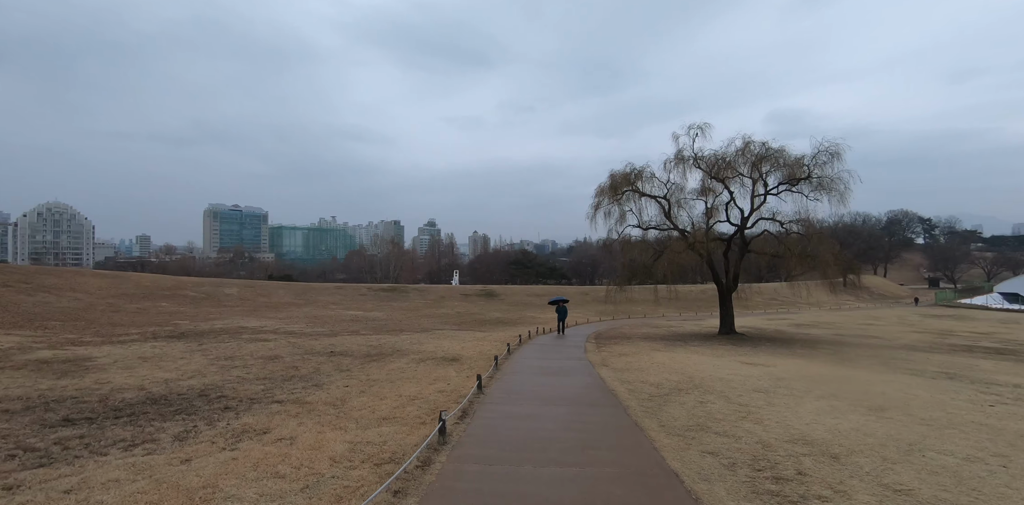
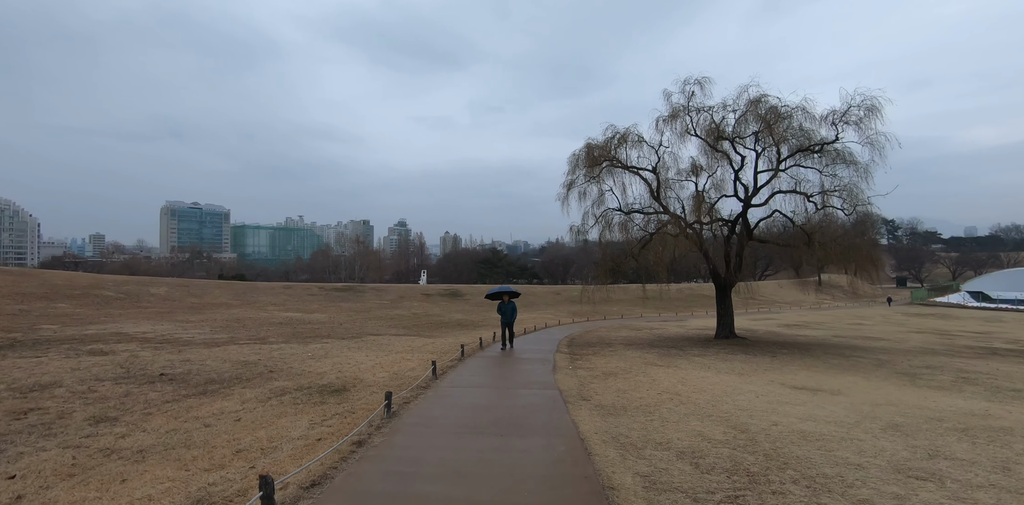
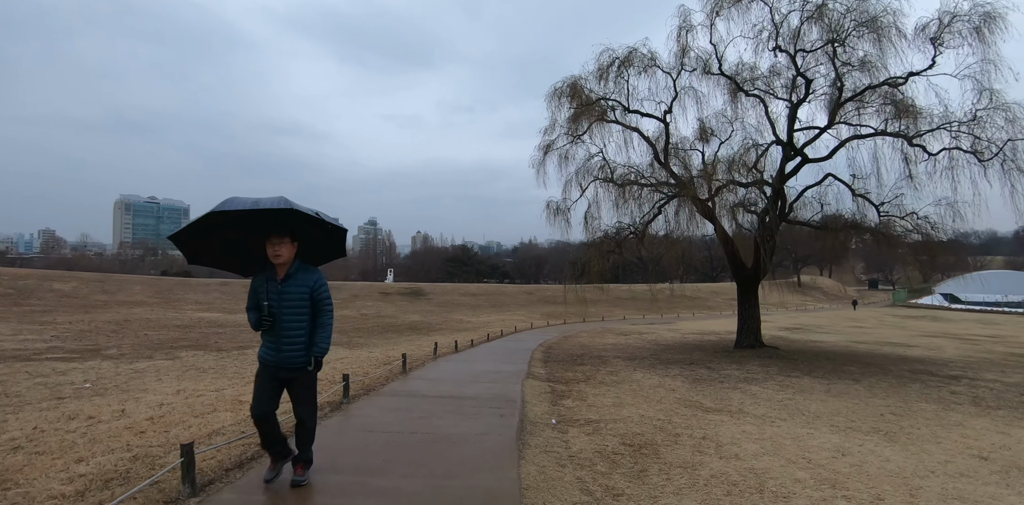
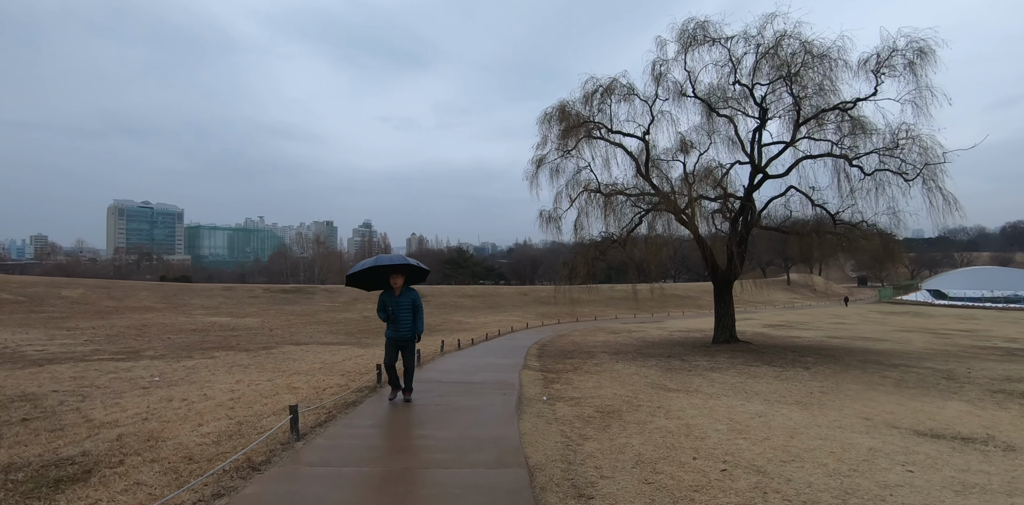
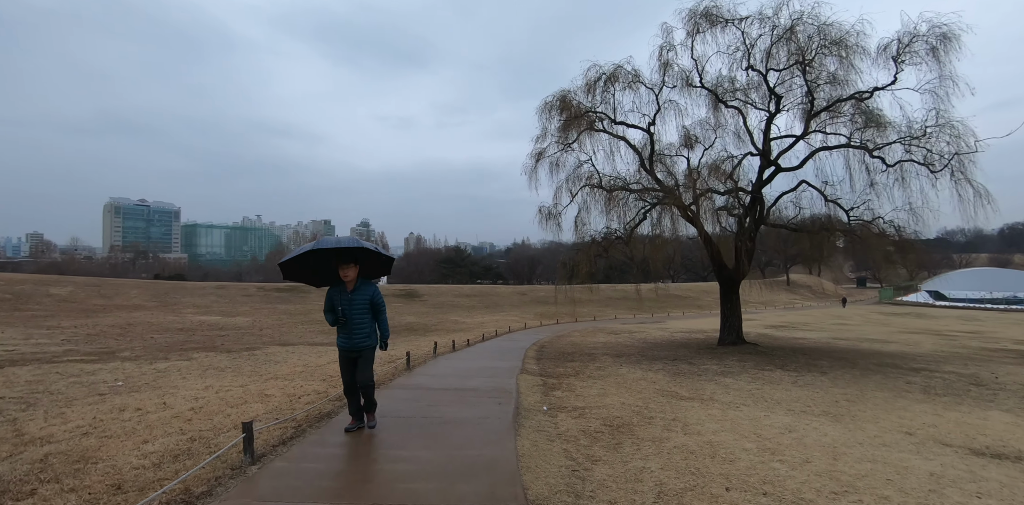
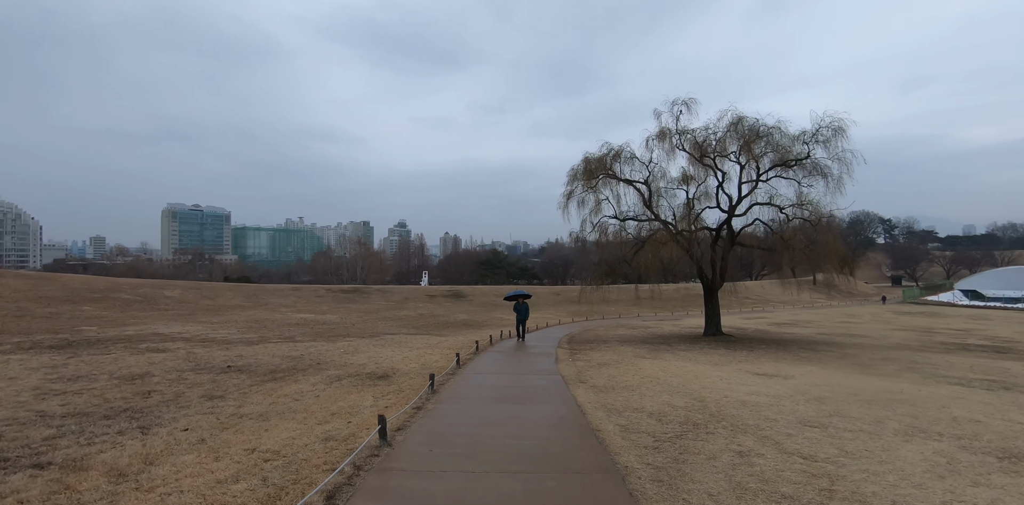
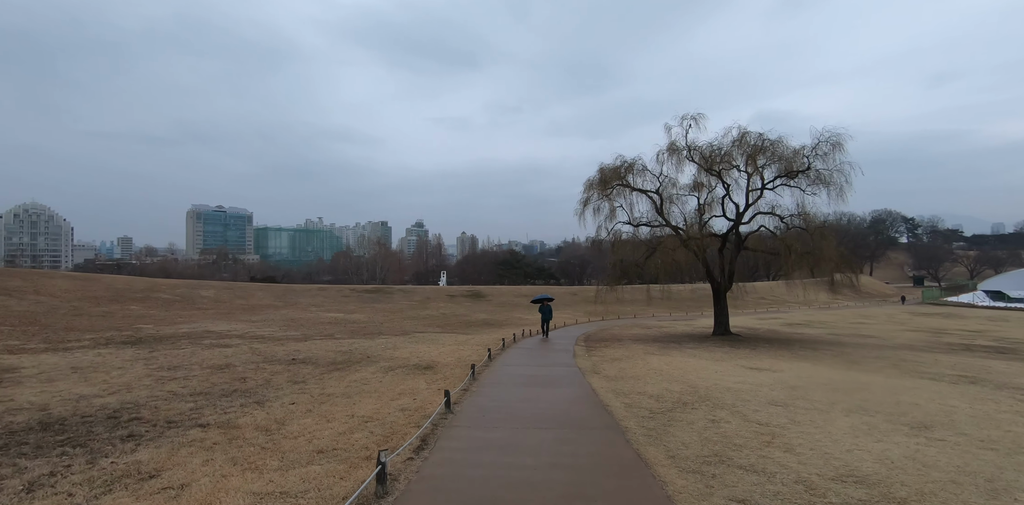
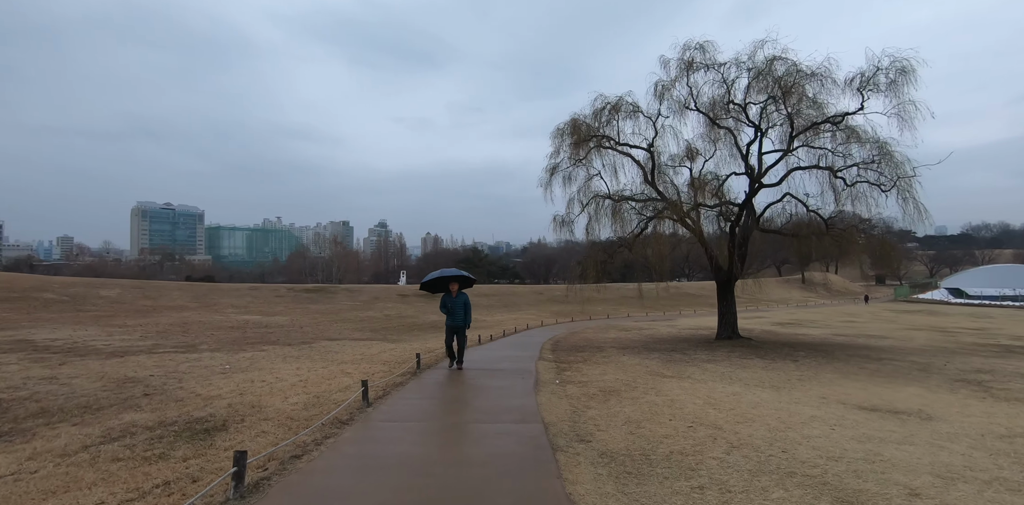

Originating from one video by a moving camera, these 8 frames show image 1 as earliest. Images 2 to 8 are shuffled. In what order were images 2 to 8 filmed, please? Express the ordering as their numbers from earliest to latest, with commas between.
7, 6, 2, 8, 4, 5, 3
